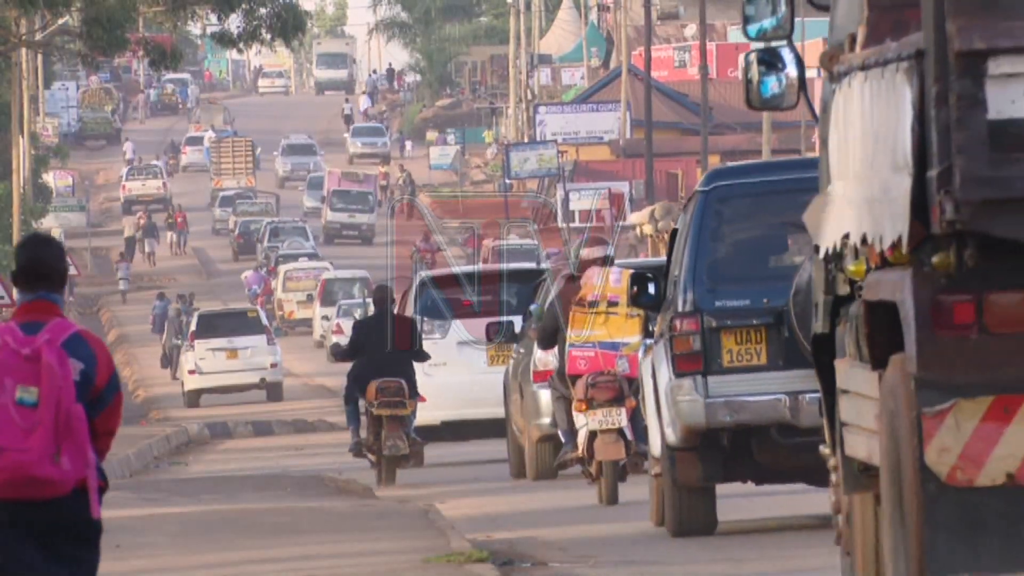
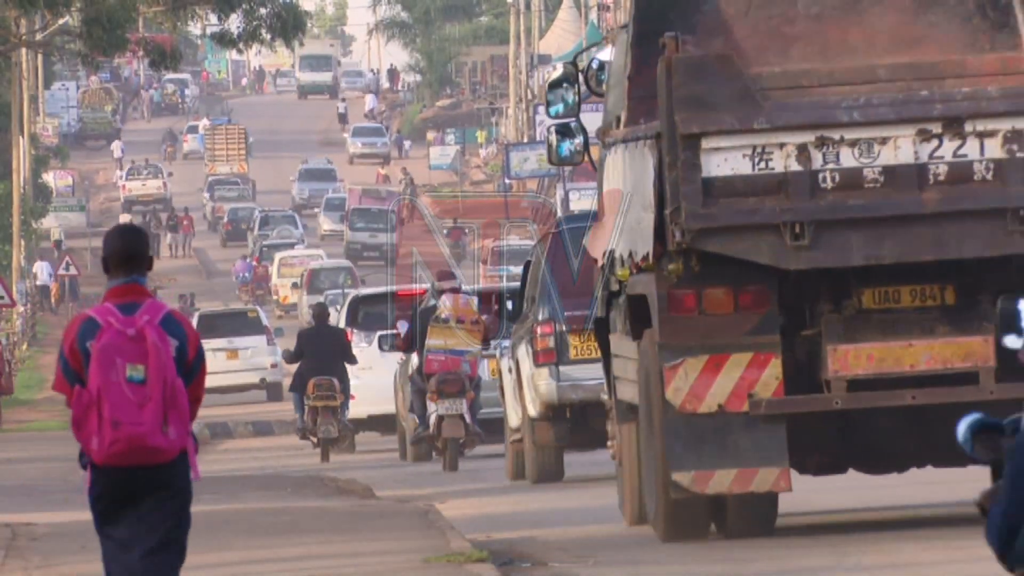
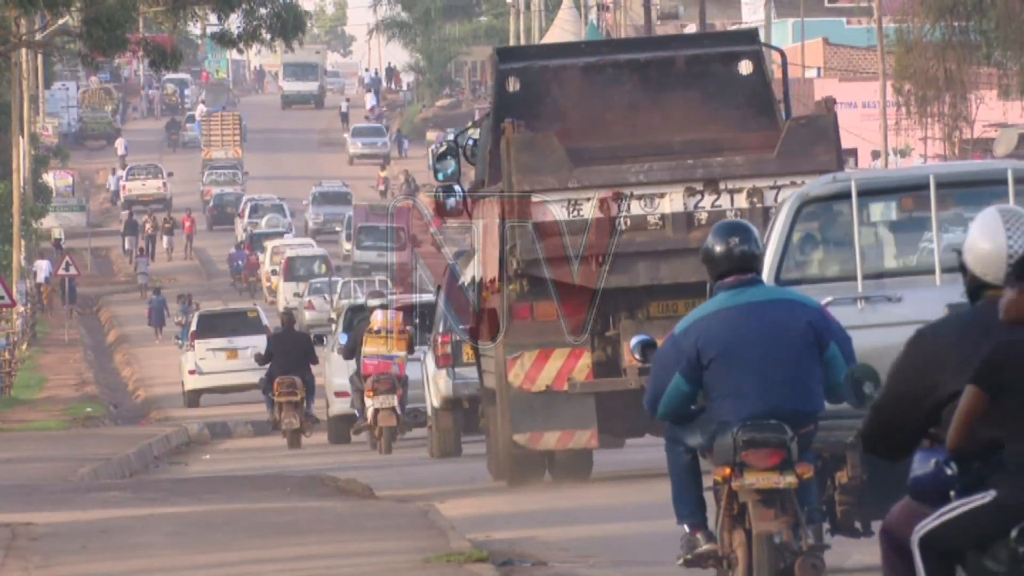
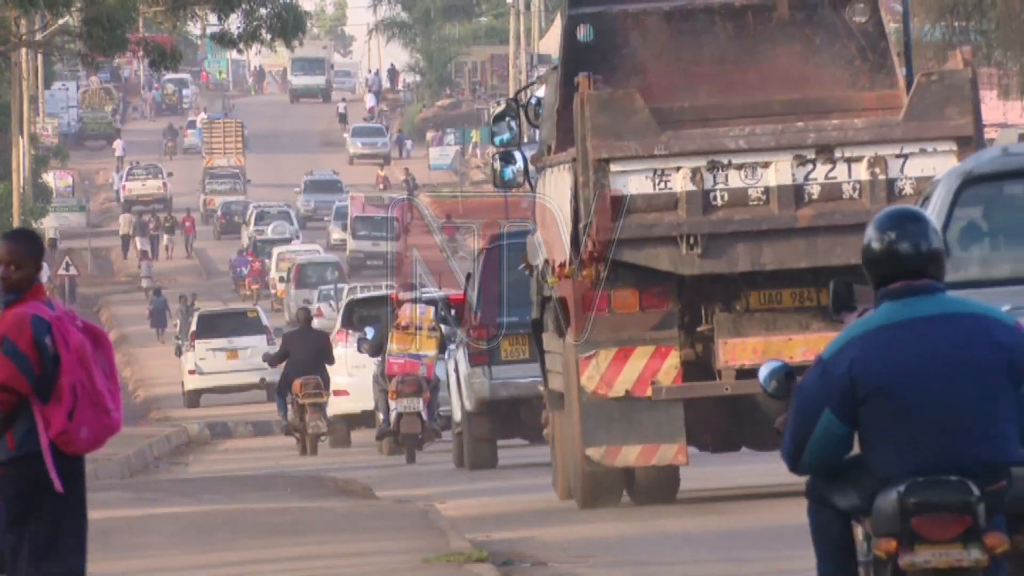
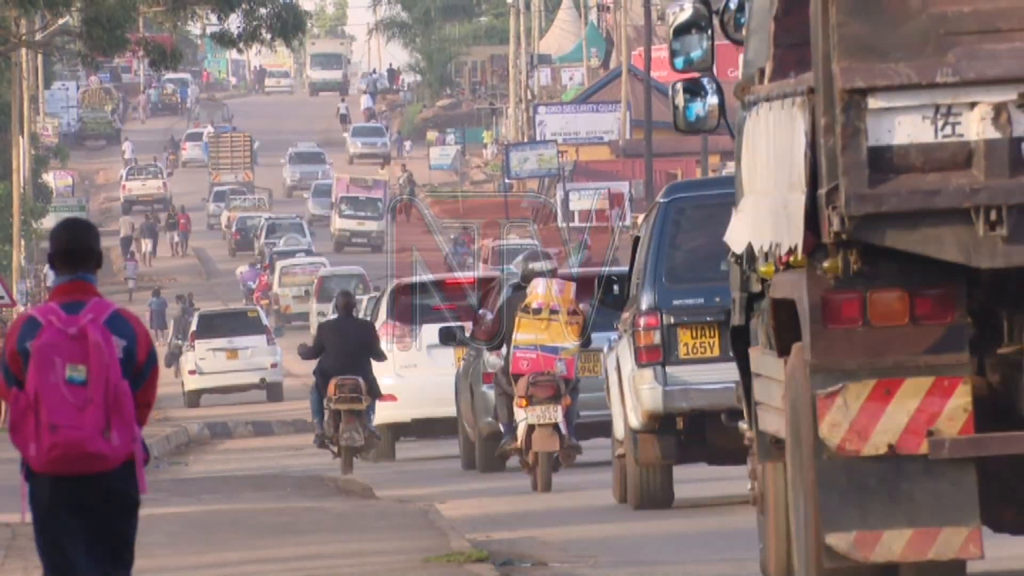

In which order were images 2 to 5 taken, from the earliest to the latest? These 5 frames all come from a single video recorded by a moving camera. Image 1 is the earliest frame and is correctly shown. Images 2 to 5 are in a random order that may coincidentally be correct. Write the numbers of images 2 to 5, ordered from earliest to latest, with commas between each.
5, 2, 4, 3
